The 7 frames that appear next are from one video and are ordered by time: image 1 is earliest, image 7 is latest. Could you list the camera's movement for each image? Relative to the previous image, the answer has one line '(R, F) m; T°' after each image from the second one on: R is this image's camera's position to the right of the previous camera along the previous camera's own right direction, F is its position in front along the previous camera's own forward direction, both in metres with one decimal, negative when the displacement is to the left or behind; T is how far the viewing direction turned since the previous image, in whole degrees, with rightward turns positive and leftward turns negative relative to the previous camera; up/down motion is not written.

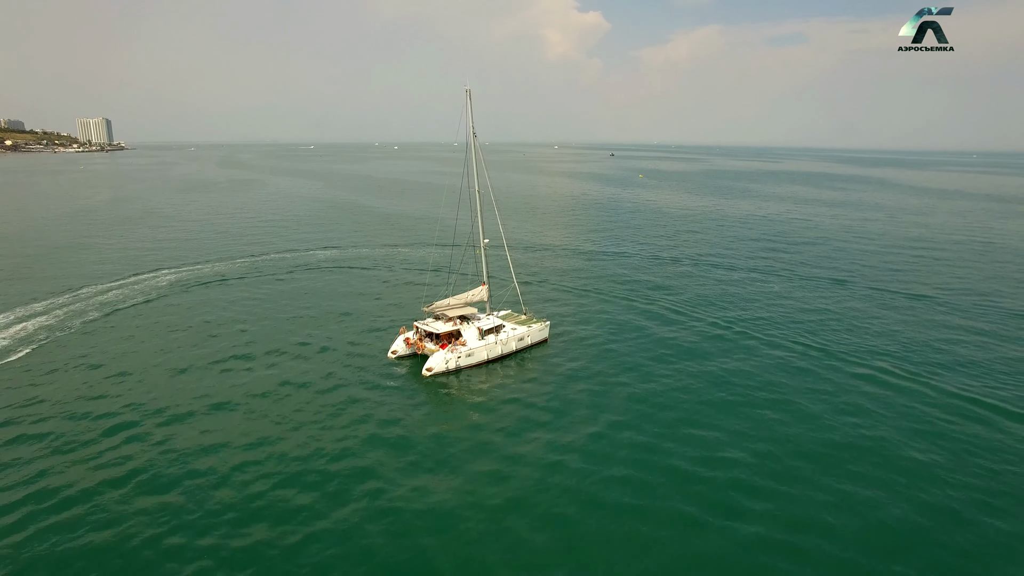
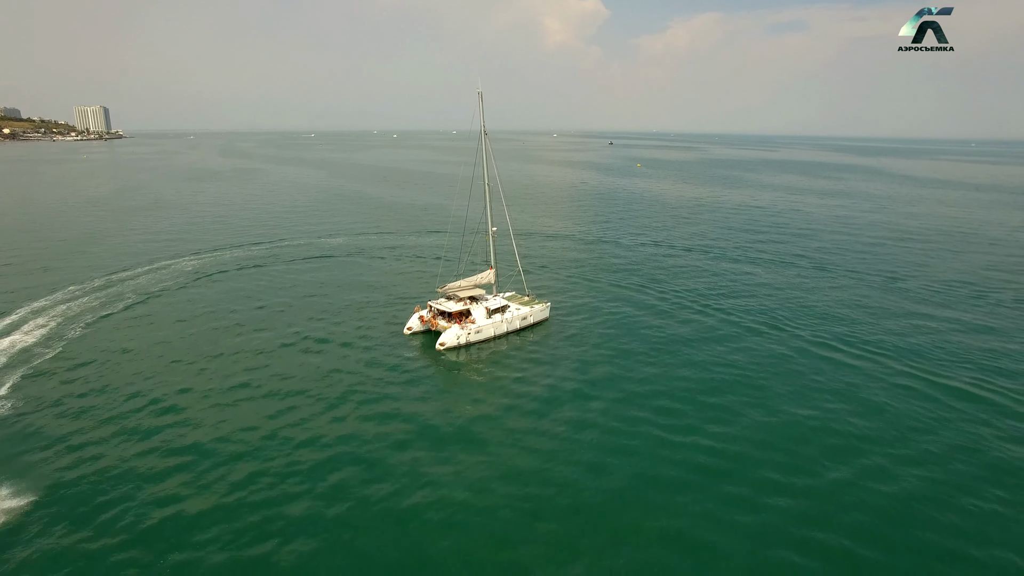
(-0.2, -2.2) m; 0°
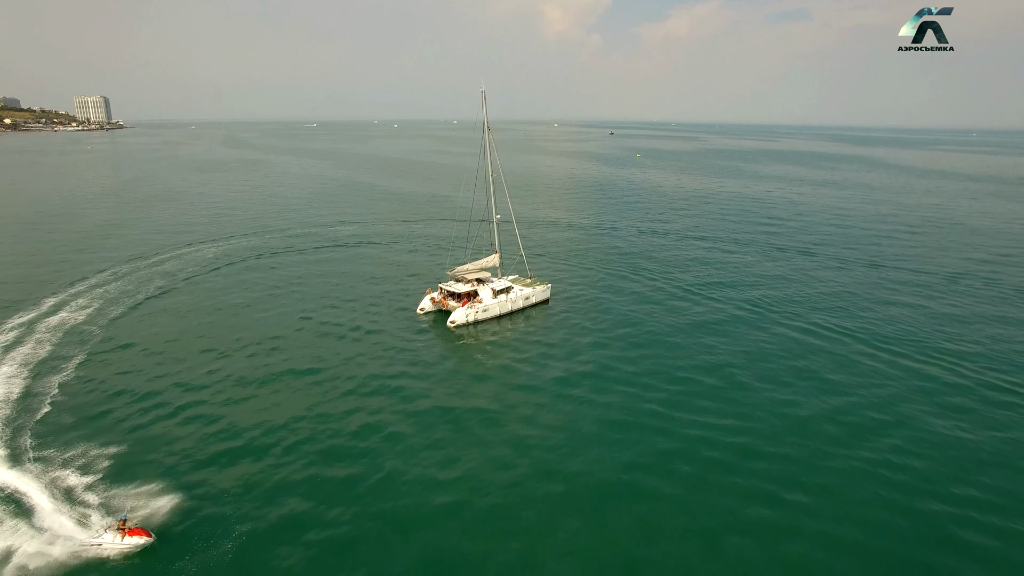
(-0.1, -2.1) m; 0°
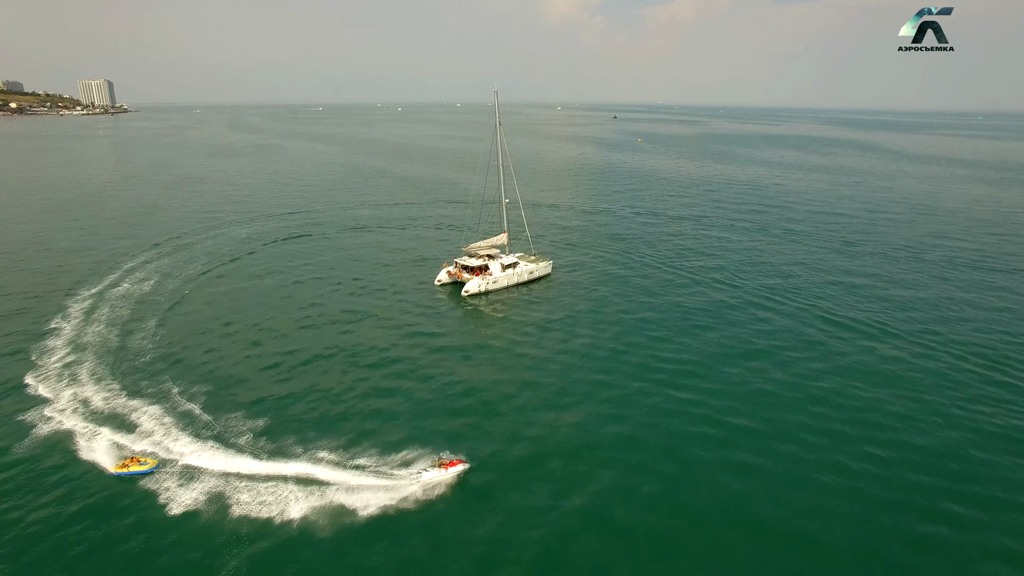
(-0.1, -3.7) m; 0°
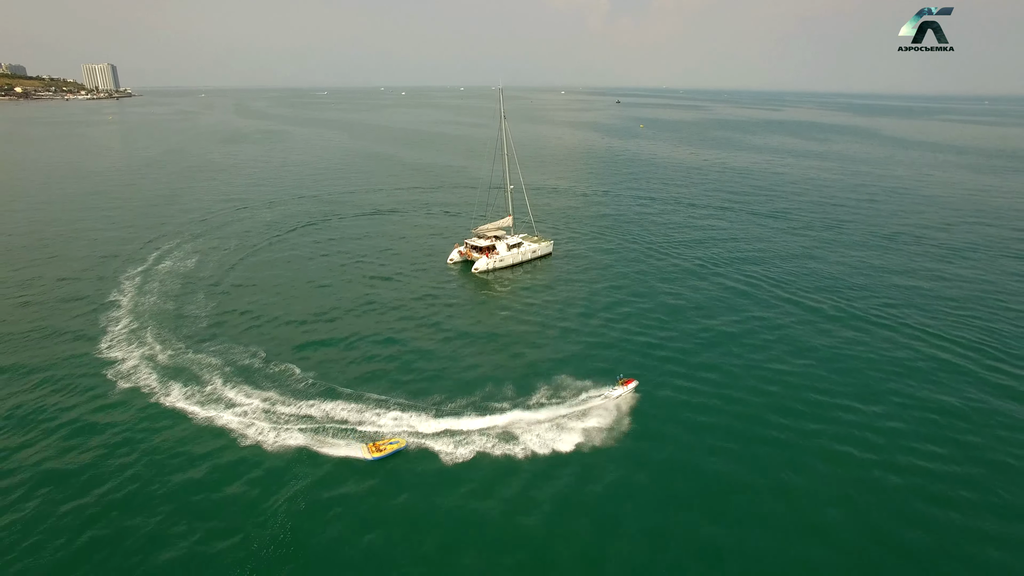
(-0.1, -3.3) m; 0°
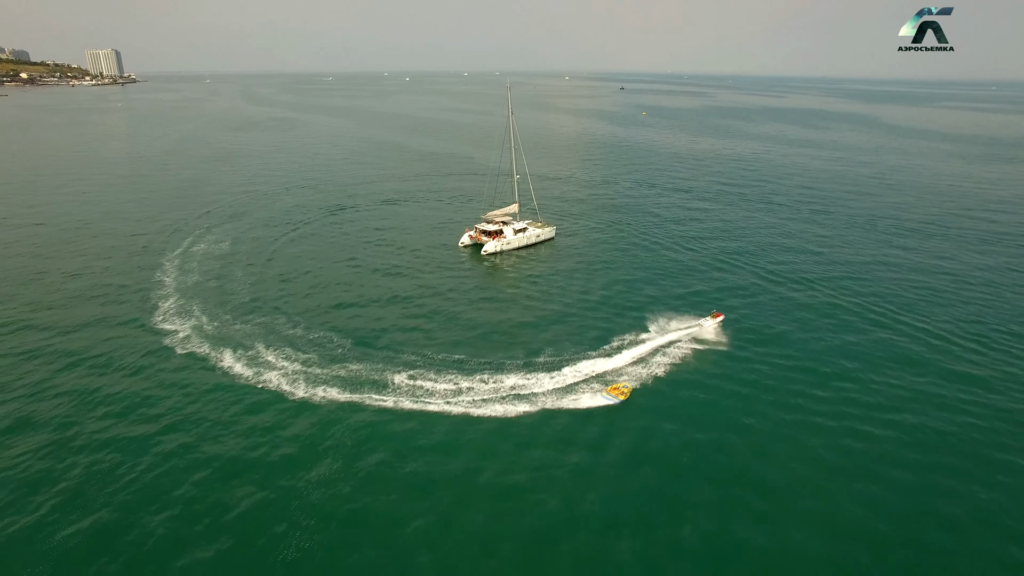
(-0.1, -3.0) m; 0°
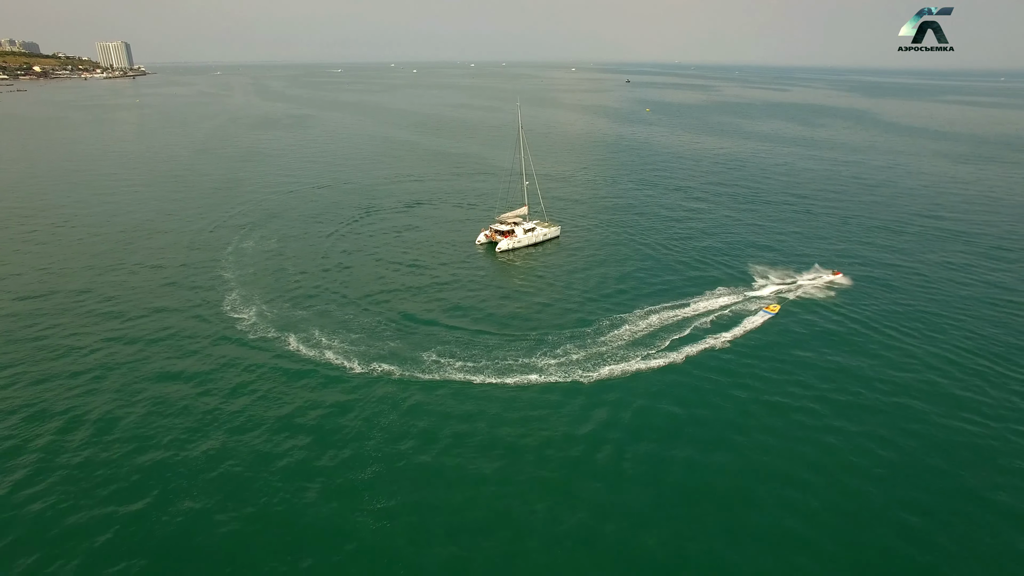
(-0.2, -5.2) m; -1°
